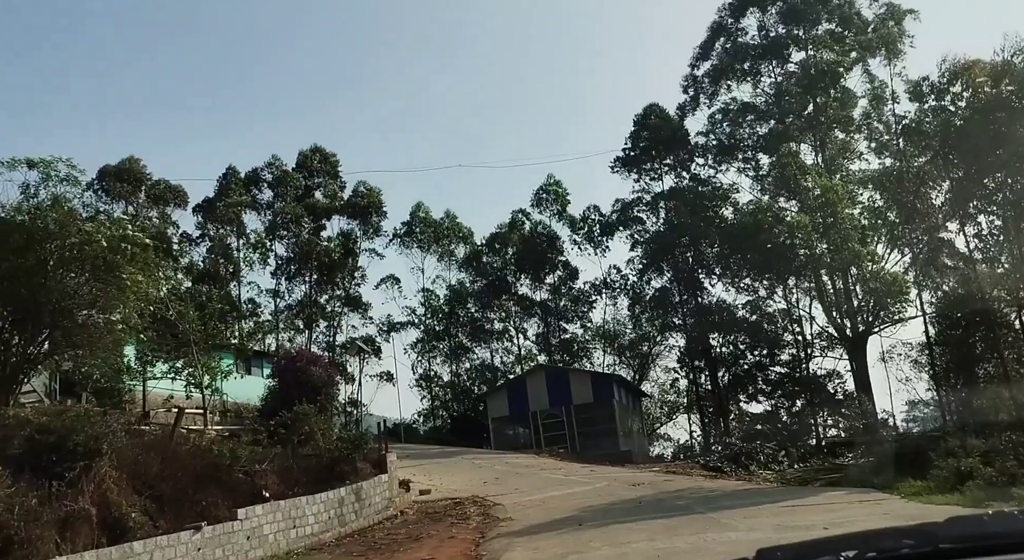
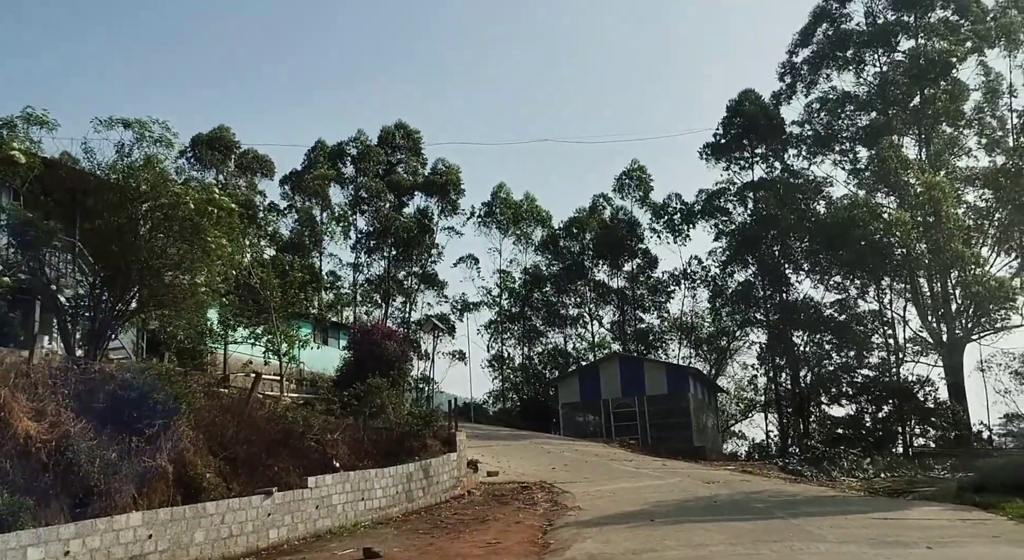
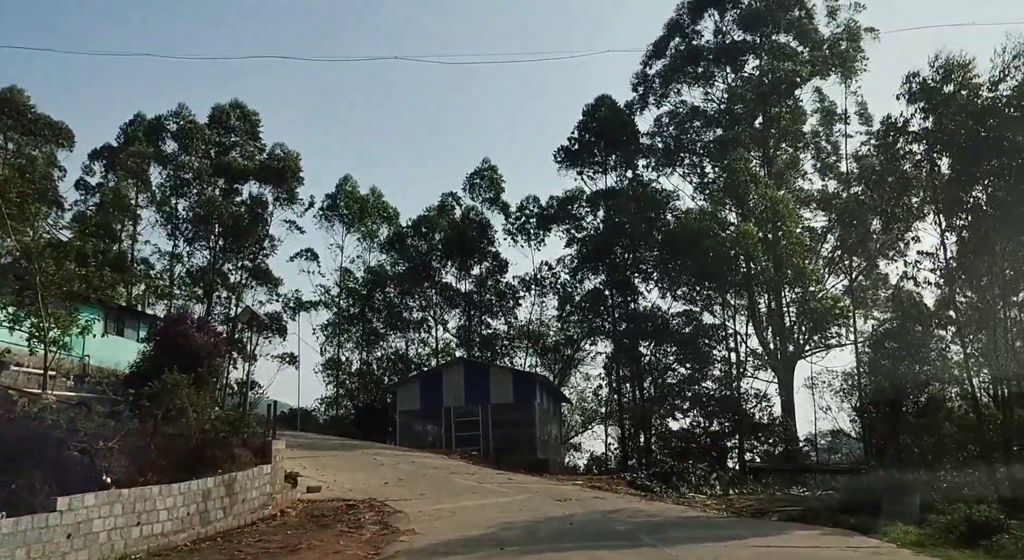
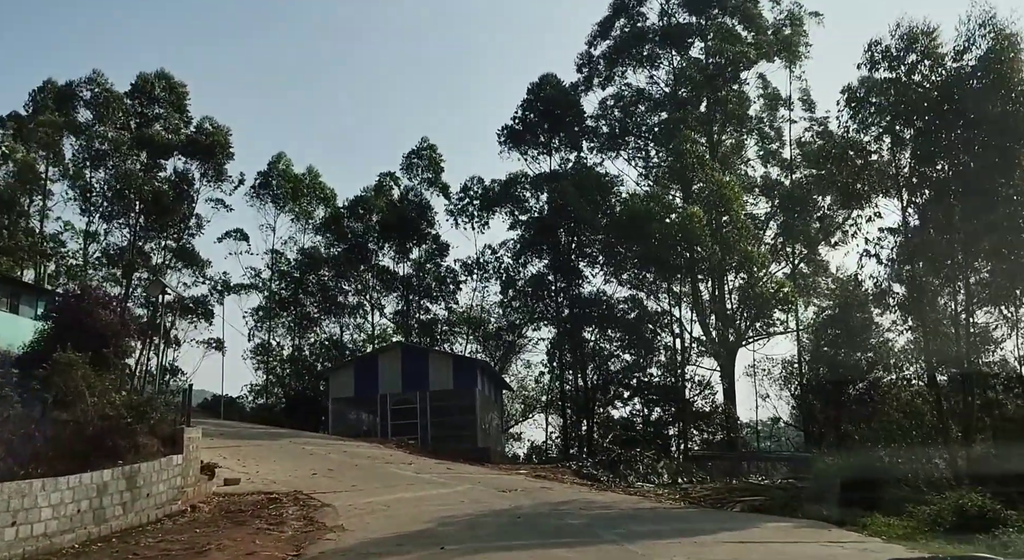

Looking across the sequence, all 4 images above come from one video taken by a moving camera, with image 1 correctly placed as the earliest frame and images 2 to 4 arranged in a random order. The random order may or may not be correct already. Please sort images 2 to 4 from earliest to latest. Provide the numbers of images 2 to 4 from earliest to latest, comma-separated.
2, 3, 4
